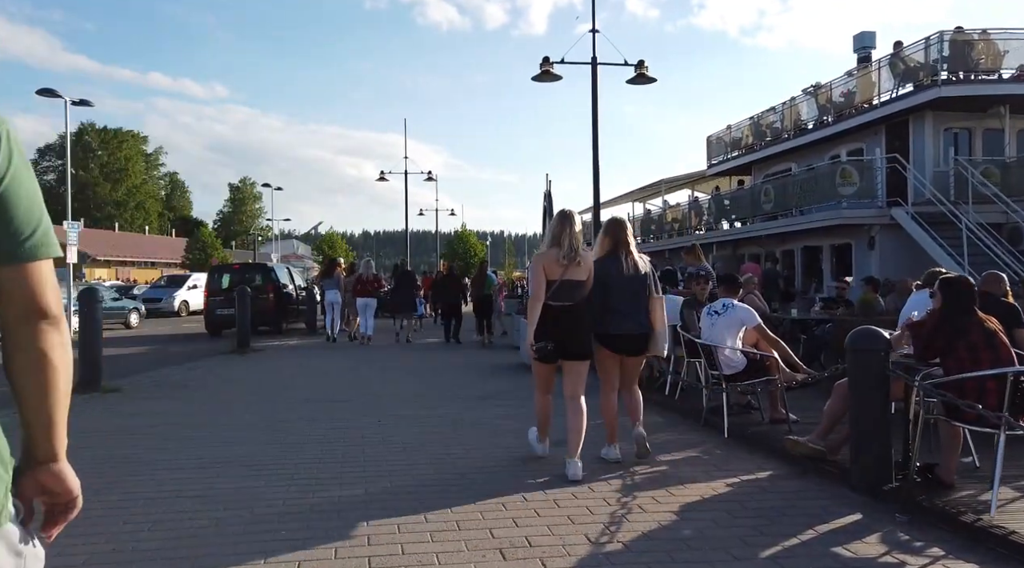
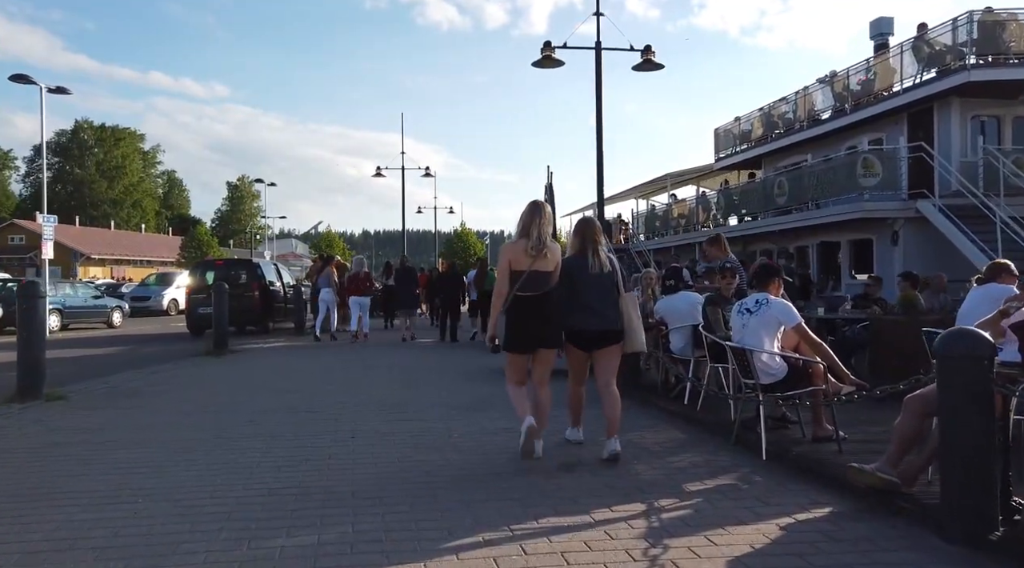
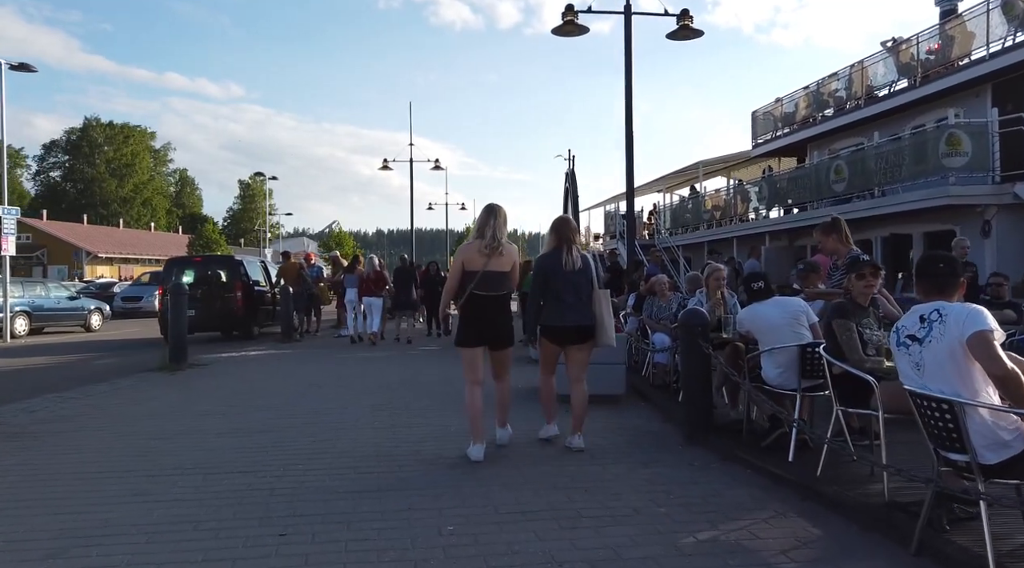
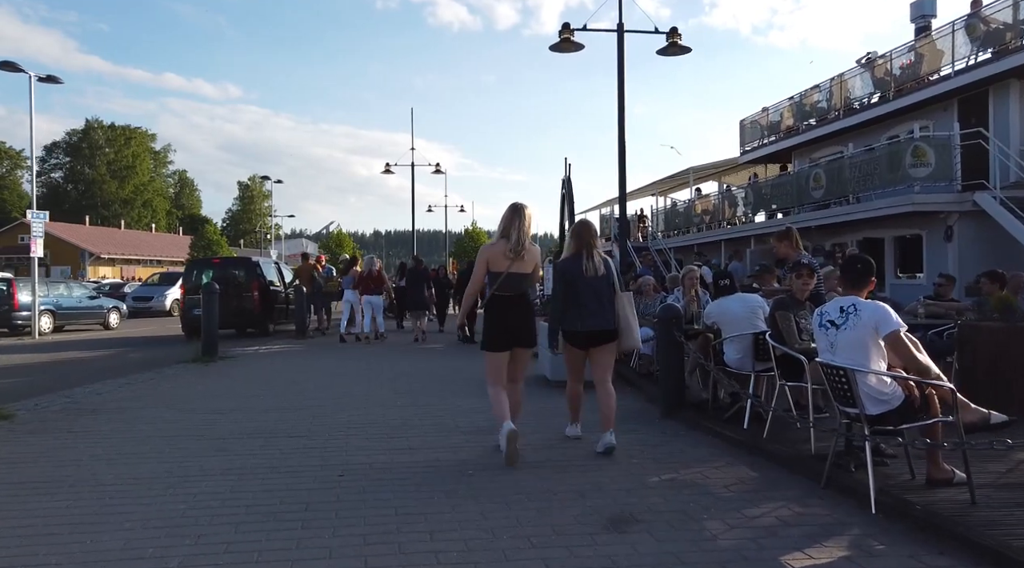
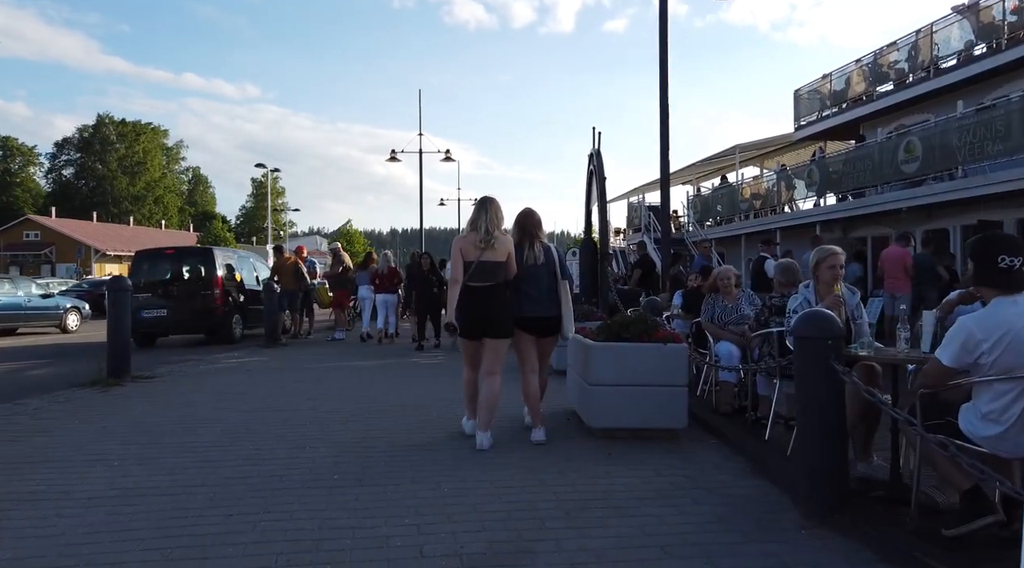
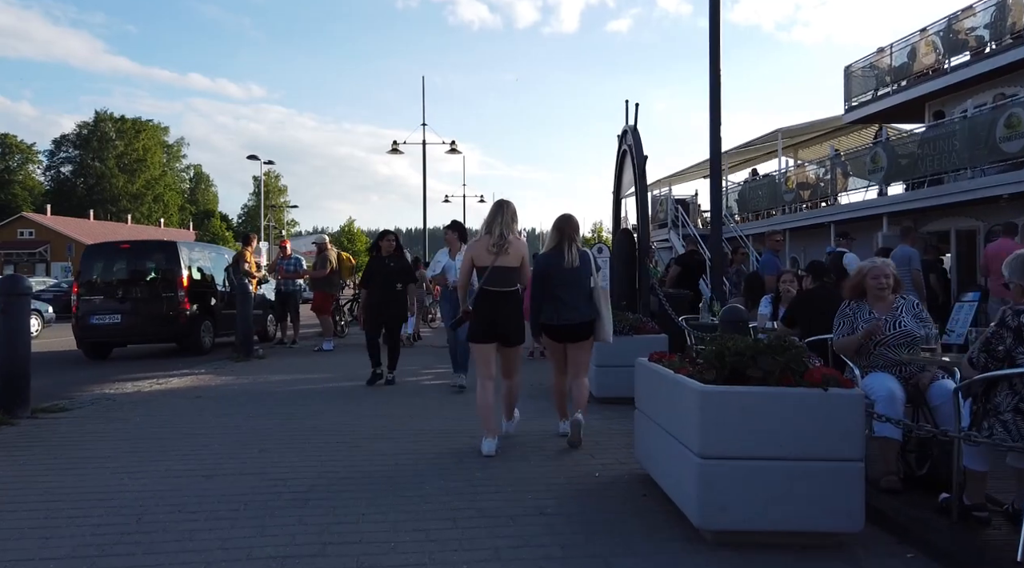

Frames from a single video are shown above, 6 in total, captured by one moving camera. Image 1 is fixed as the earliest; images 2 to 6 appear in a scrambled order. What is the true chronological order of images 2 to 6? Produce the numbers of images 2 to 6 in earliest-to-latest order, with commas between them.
2, 4, 3, 5, 6
